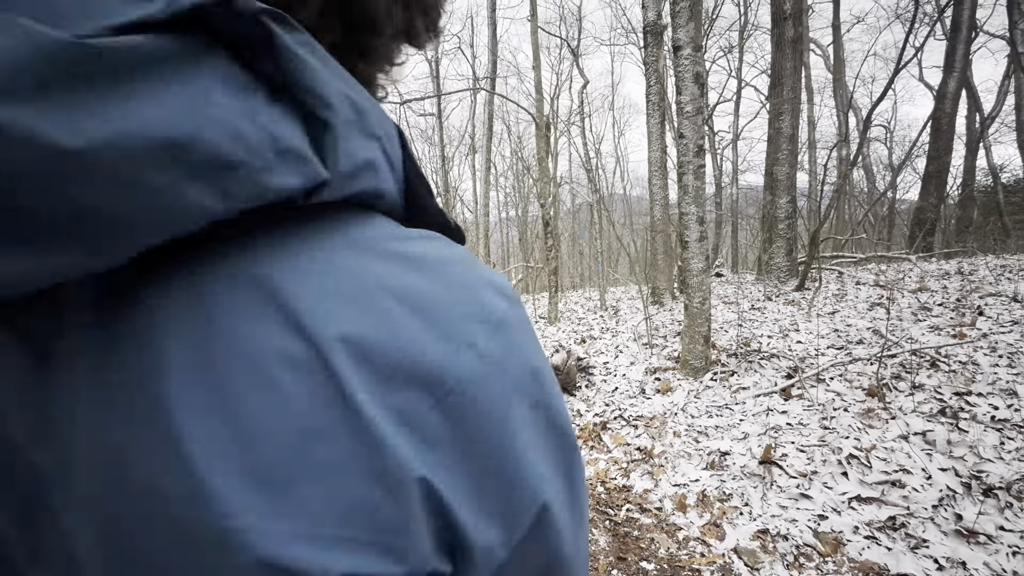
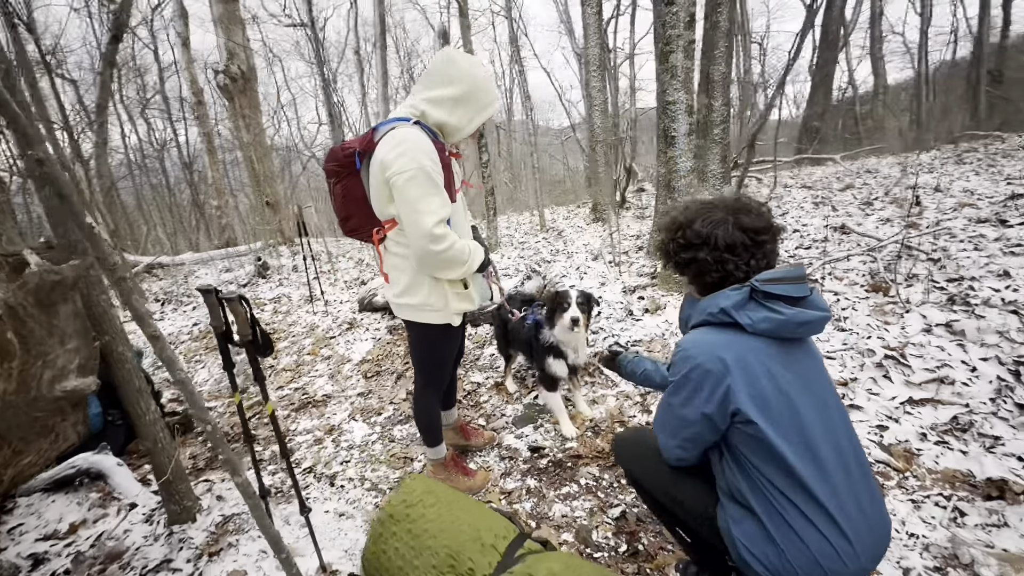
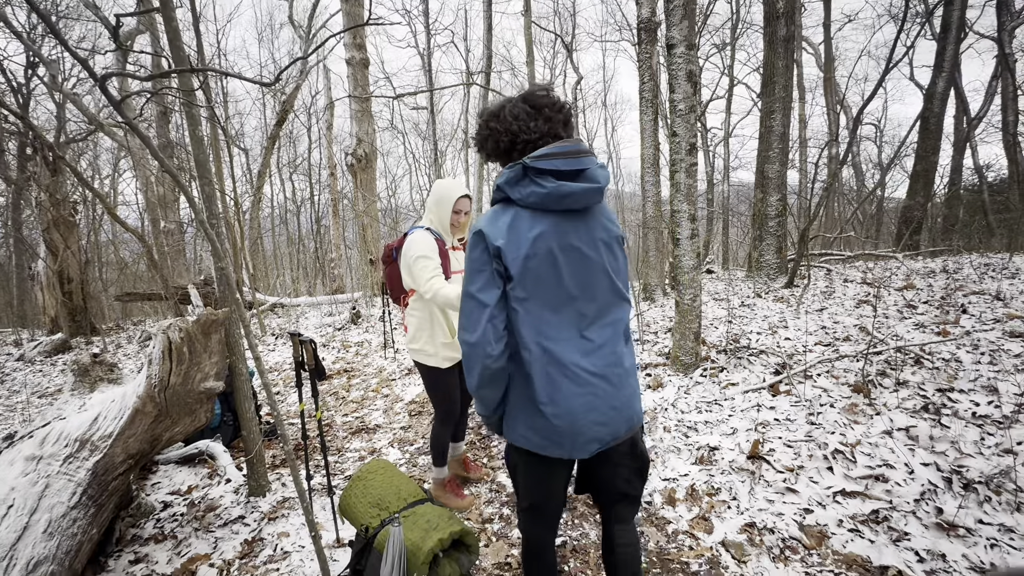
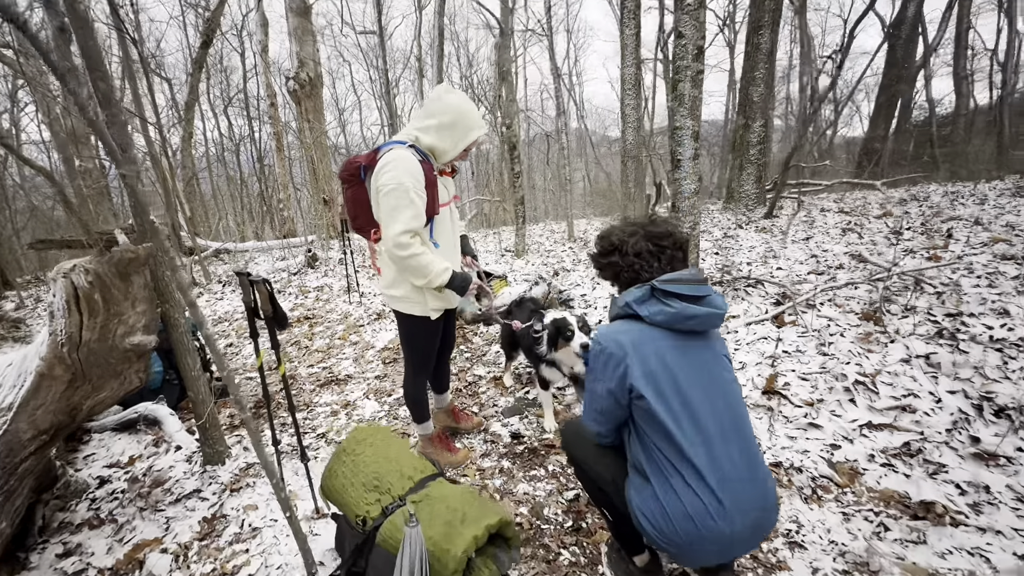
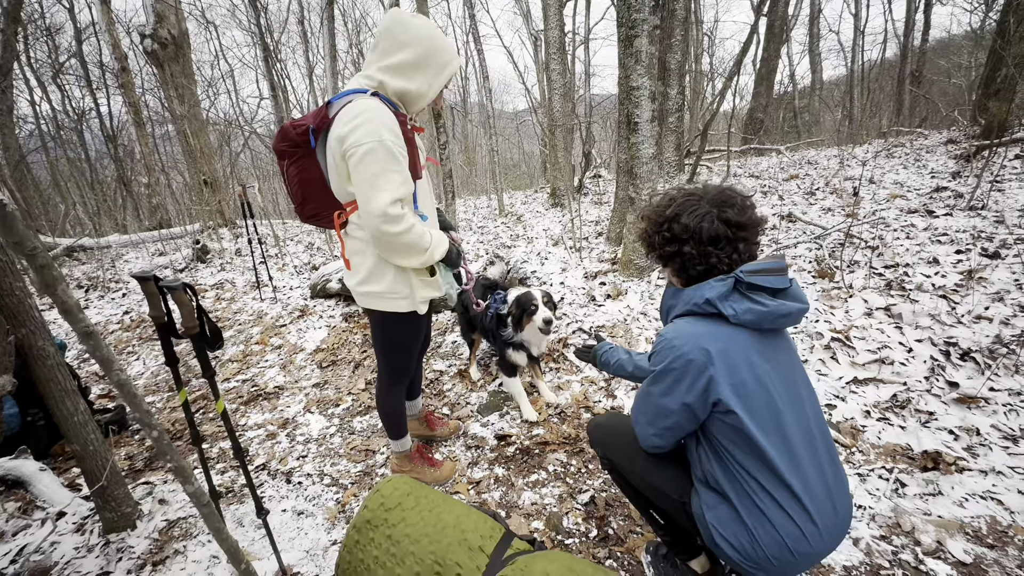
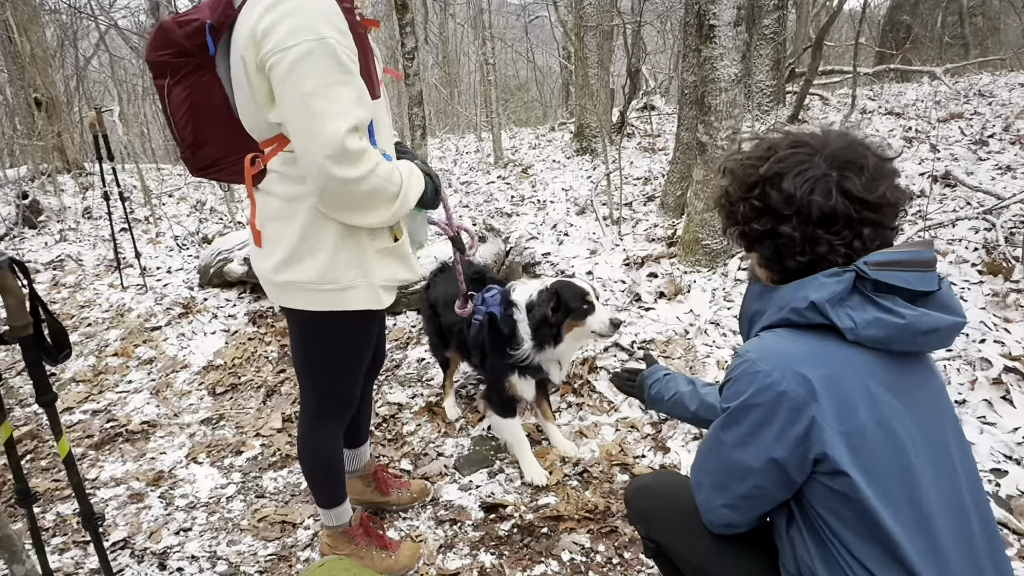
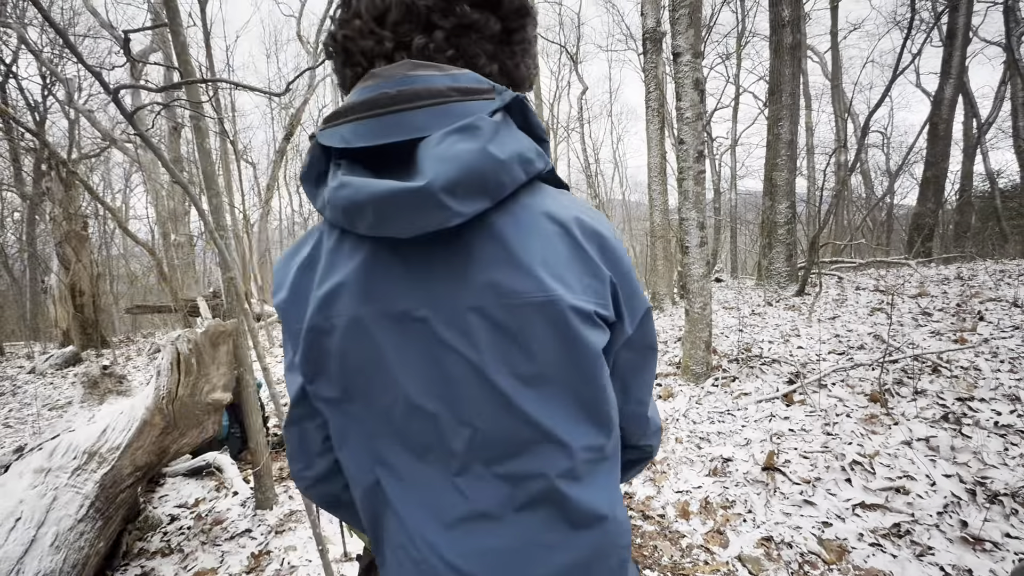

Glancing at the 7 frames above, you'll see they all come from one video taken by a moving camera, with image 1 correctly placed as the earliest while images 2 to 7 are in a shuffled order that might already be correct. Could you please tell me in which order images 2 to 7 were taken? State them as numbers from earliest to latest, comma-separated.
7, 3, 4, 2, 5, 6
